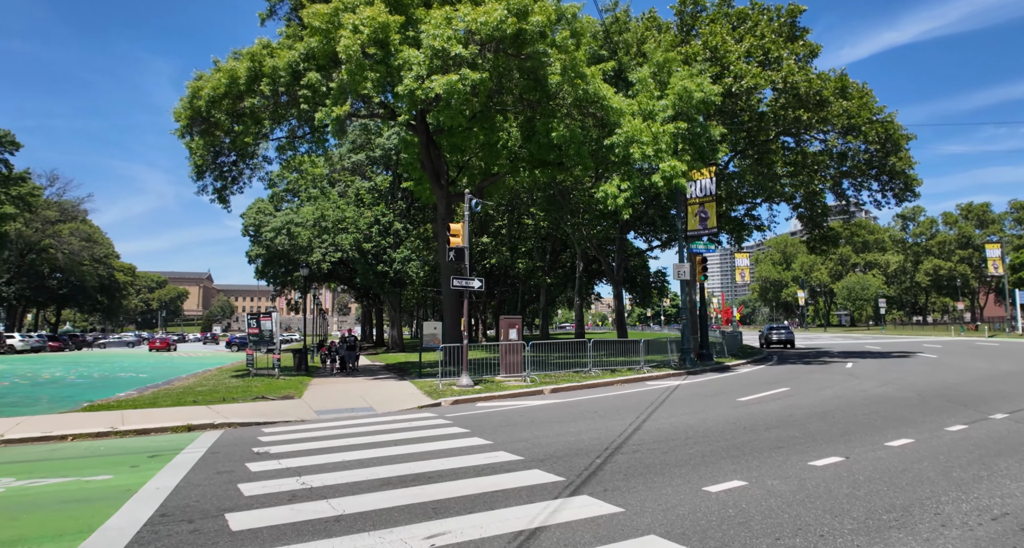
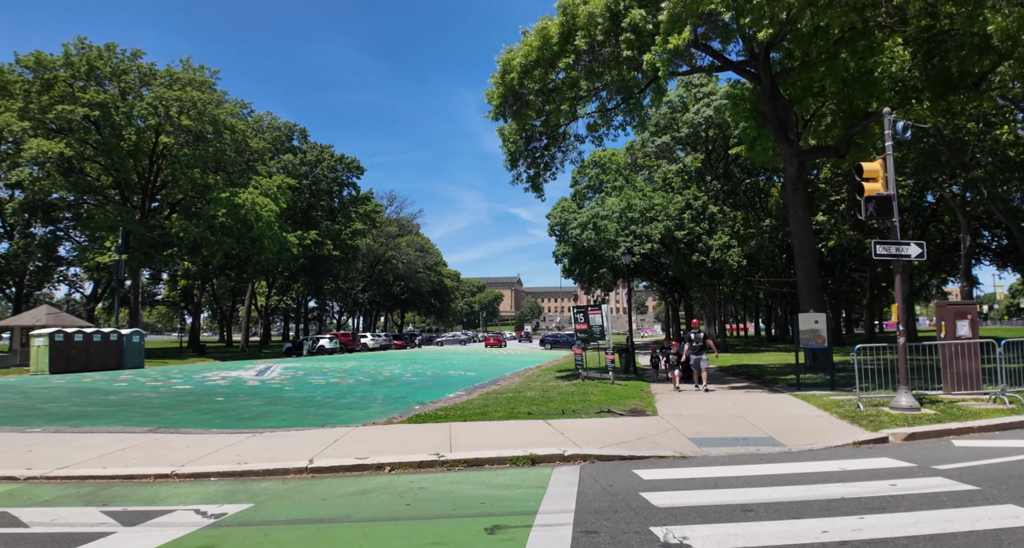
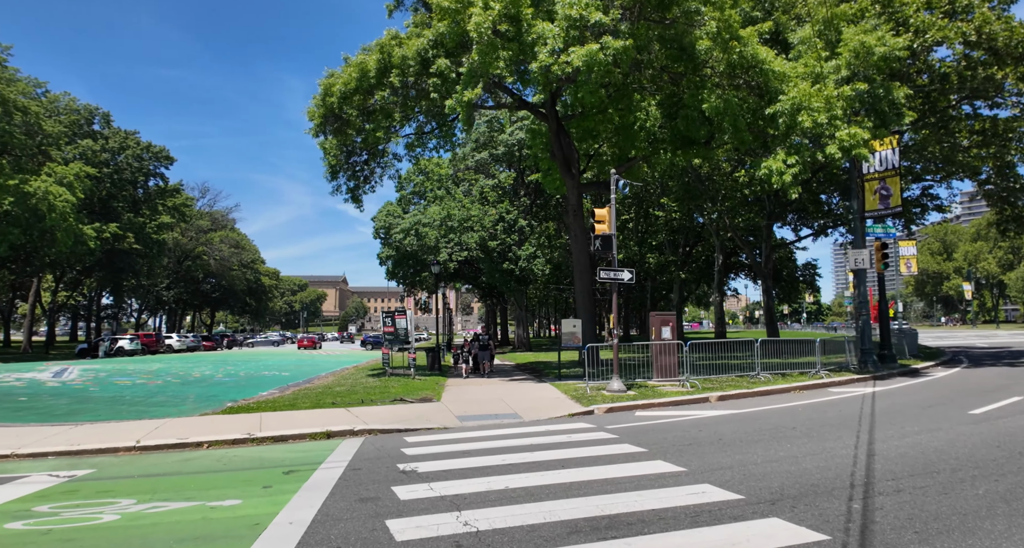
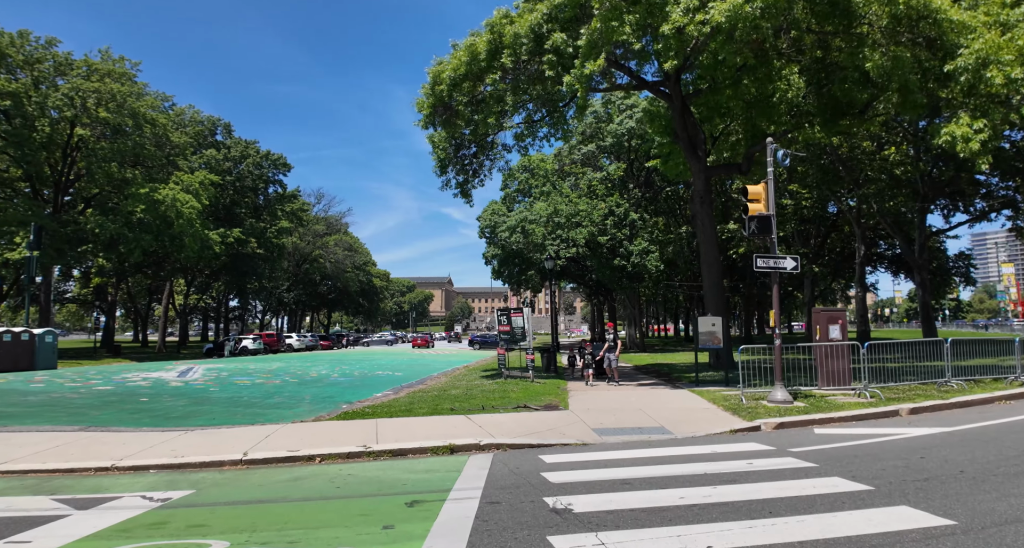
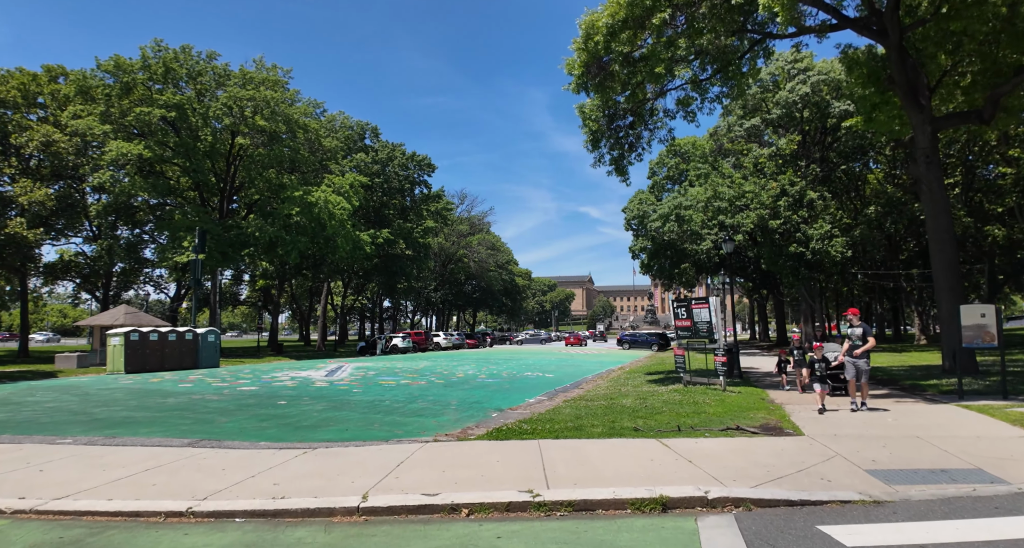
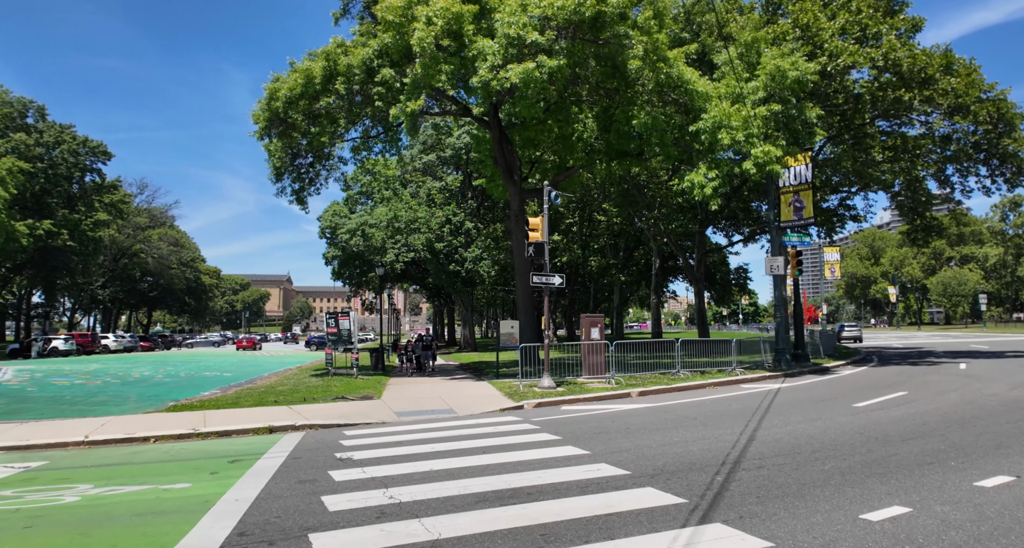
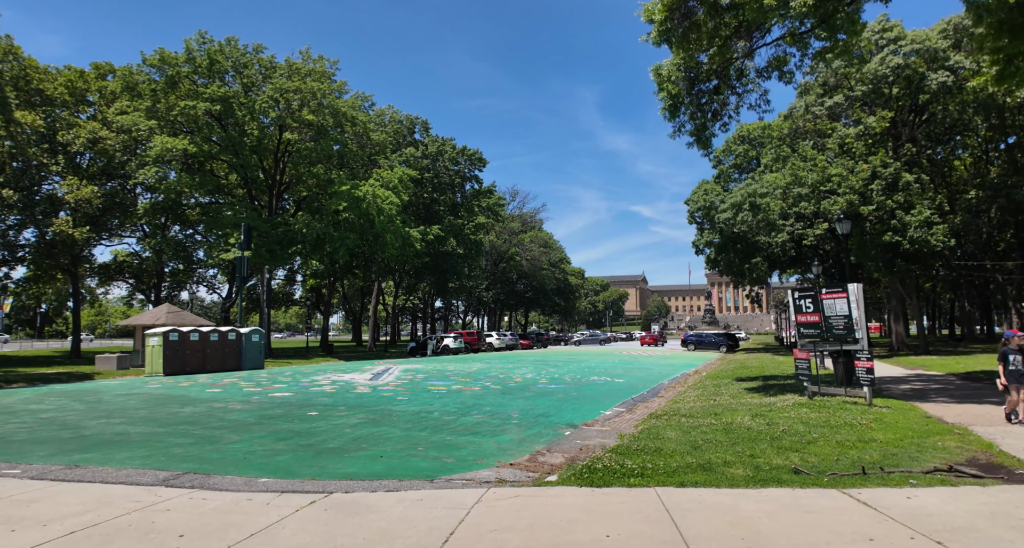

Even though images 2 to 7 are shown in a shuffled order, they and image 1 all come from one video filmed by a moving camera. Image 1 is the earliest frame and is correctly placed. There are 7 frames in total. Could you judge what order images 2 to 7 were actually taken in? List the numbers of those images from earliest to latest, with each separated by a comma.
6, 3, 4, 2, 5, 7
